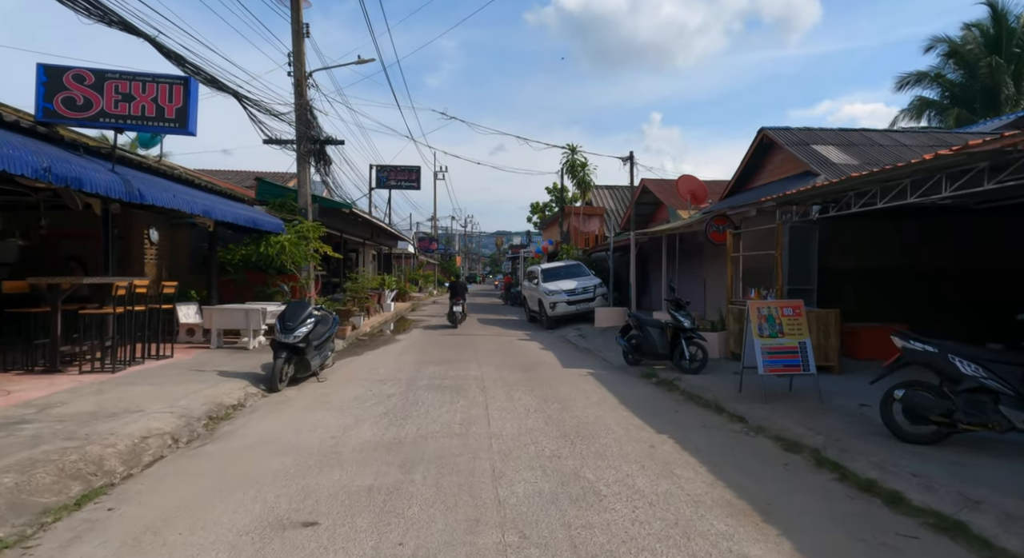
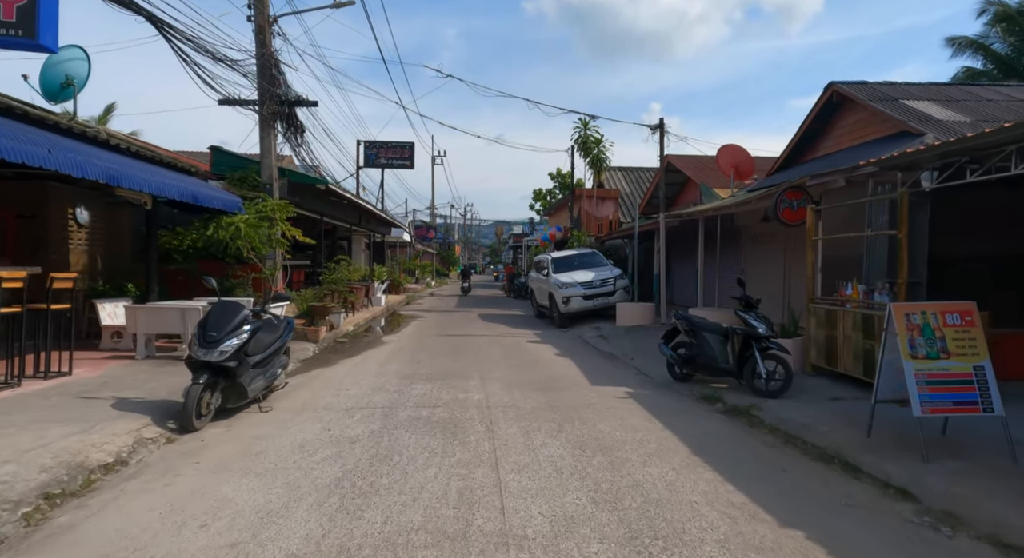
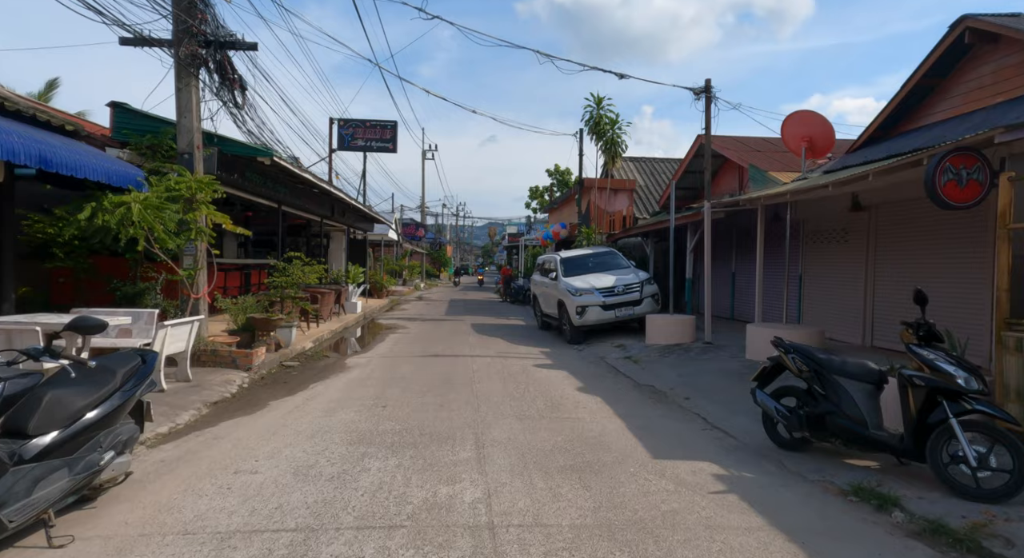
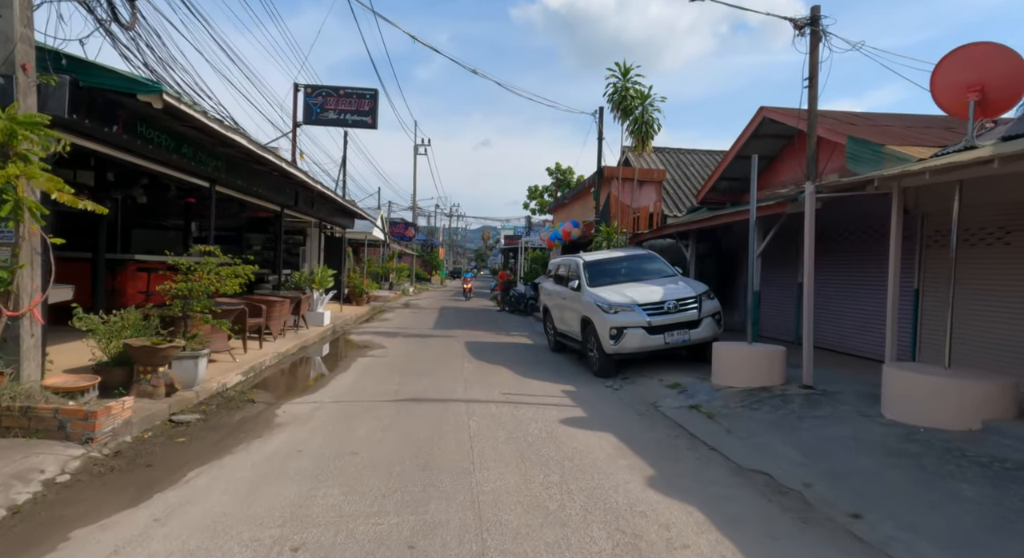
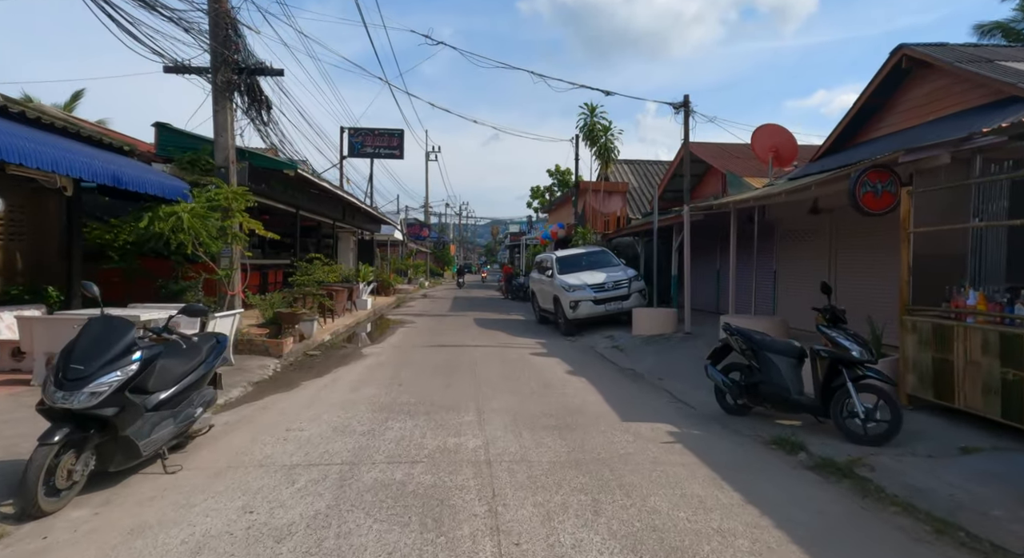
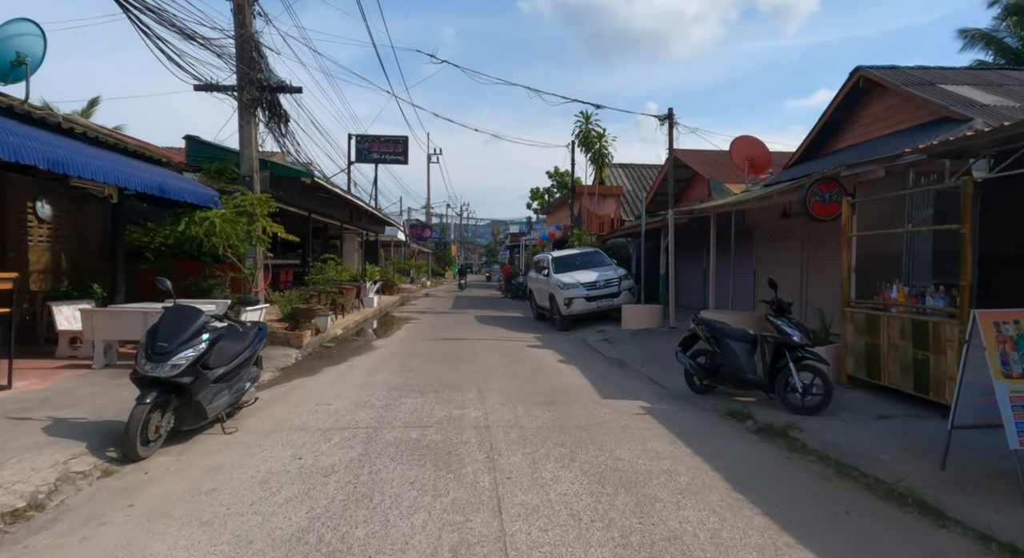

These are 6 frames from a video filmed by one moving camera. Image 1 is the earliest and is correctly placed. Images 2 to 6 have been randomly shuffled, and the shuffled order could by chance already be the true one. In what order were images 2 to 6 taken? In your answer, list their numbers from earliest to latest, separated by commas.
2, 6, 5, 3, 4
